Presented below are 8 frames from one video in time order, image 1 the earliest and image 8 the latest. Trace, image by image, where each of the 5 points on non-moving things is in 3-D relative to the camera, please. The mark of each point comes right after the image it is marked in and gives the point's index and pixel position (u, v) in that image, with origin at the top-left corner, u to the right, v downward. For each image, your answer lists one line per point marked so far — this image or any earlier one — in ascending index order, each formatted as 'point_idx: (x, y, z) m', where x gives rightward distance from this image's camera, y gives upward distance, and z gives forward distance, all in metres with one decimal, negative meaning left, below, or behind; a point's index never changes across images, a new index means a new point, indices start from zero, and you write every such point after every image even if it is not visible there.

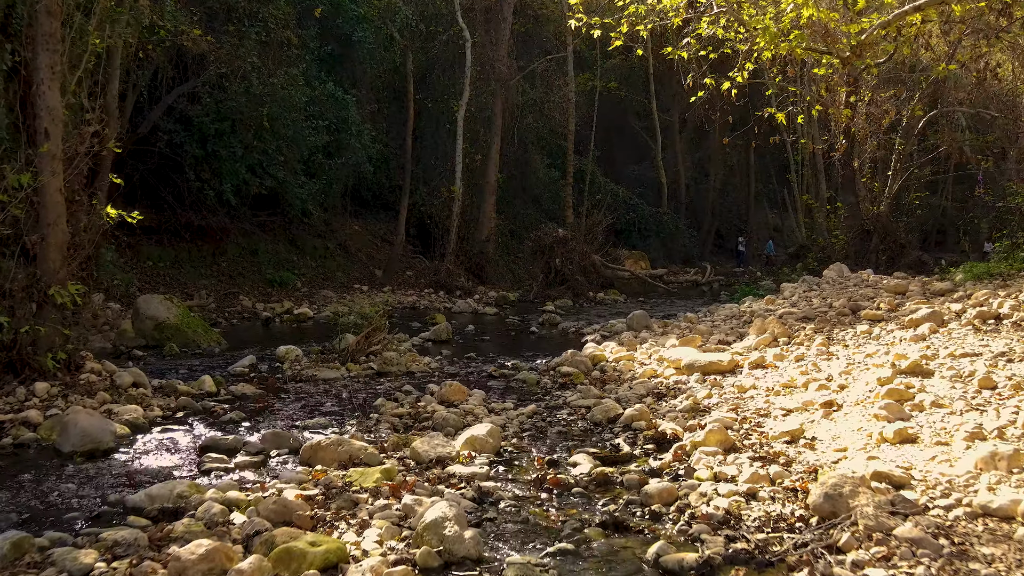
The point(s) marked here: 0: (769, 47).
0: (+2.4, +2.2, +9.2) m
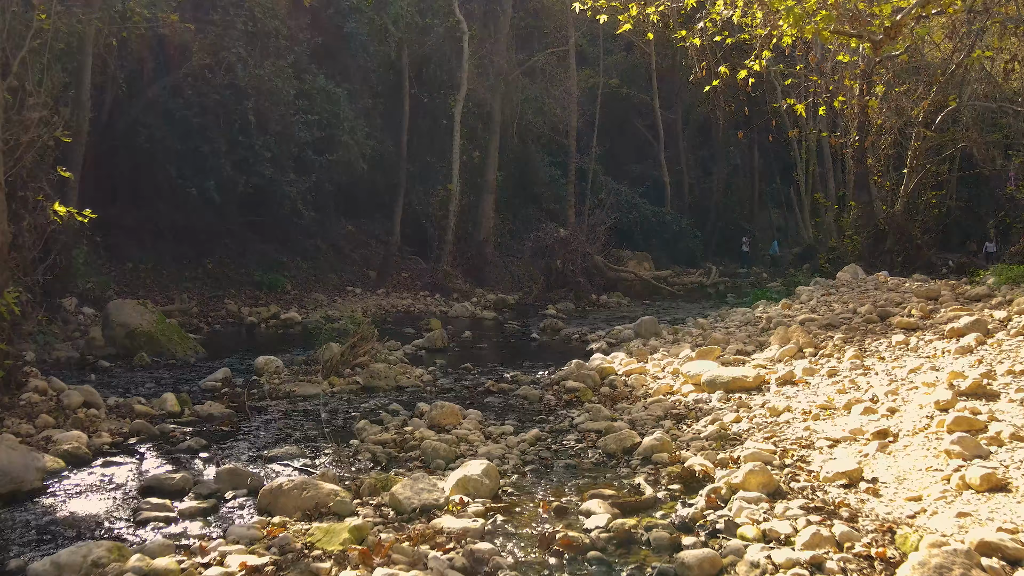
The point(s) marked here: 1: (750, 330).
0: (+2.4, +2.2, +8.4) m
1: (+2.4, -0.4, +10.0) m
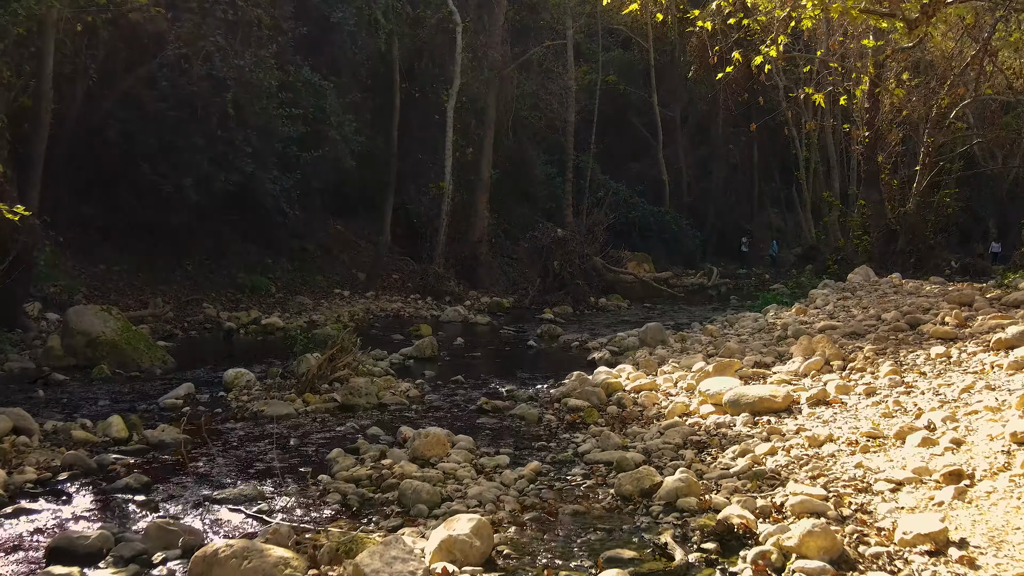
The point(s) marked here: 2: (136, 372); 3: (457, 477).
0: (+2.3, +2.1, +7.6) m
1: (+2.3, -0.5, +9.2) m
2: (-3.4, -0.8, +9.0) m
3: (-0.2, -0.9, +4.6) m
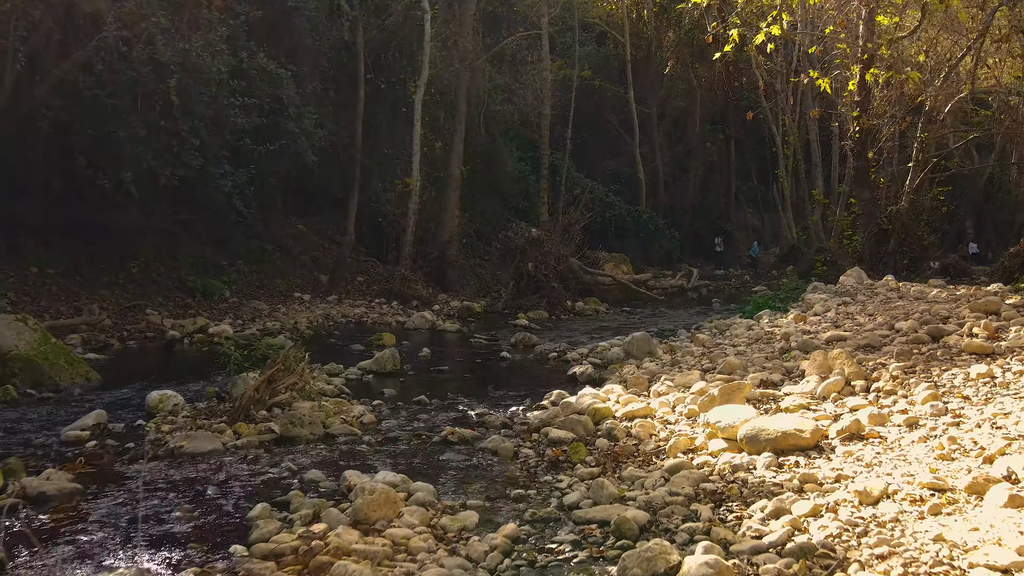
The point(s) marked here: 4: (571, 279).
0: (+2.1, +2.1, +6.6) m
1: (+2.1, -0.5, +8.3) m
2: (-3.6, -0.8, +7.8) m
3: (-0.4, -0.9, +3.5) m
4: (+1.1, +0.2, +17.7) m
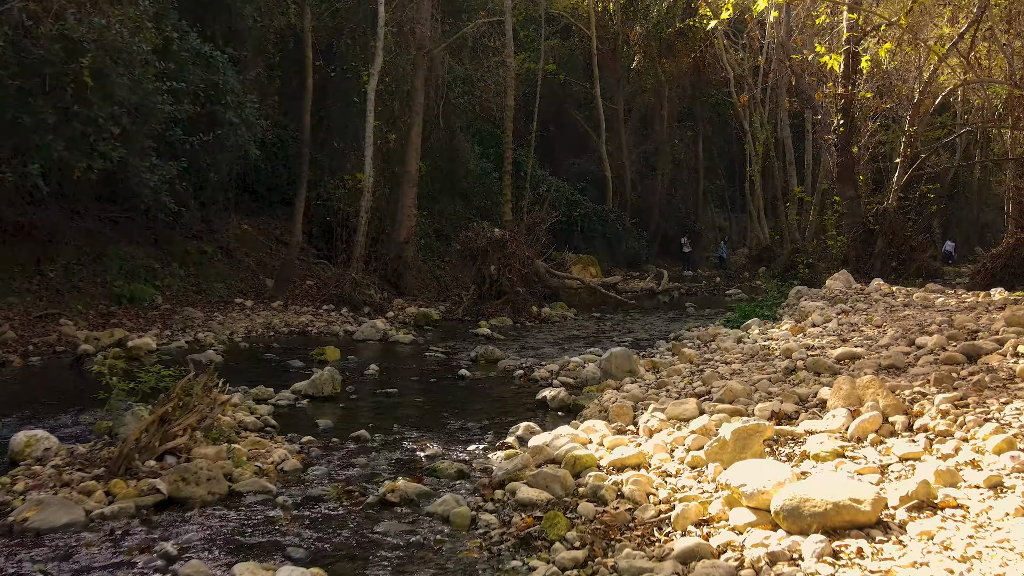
0: (+1.9, +2.0, +5.4) m
1: (+1.8, -0.6, +7.1) m
2: (-3.9, -0.9, +6.4) m
3: (-0.5, -1.0, +2.2) m
4: (+0.4, +0.1, +16.4) m
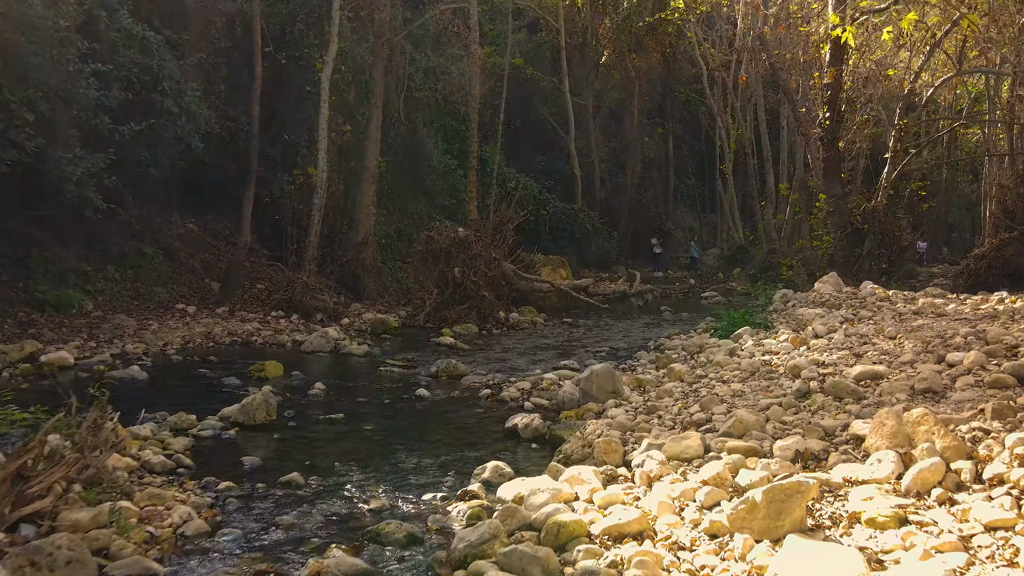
0: (+1.7, +2.0, +4.4) m
1: (+1.6, -0.7, +6.0) m
2: (-4.1, -1.0, +5.2) m
3: (-0.5, -1.0, +1.1) m
4: (-0.1, 0.0, +15.3) m
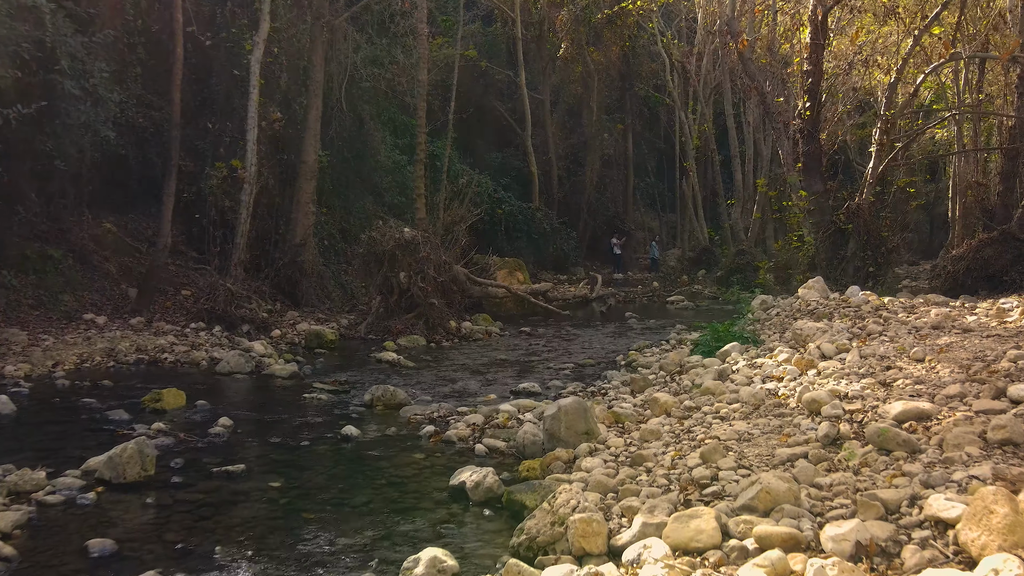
0: (+1.6, +1.9, +3.0) m
1: (+1.4, -0.7, +4.7) m
2: (-4.3, -1.1, +3.6) m
3: (-0.5, -1.1, -0.3) m
4: (-0.8, -0.1, +13.9) m
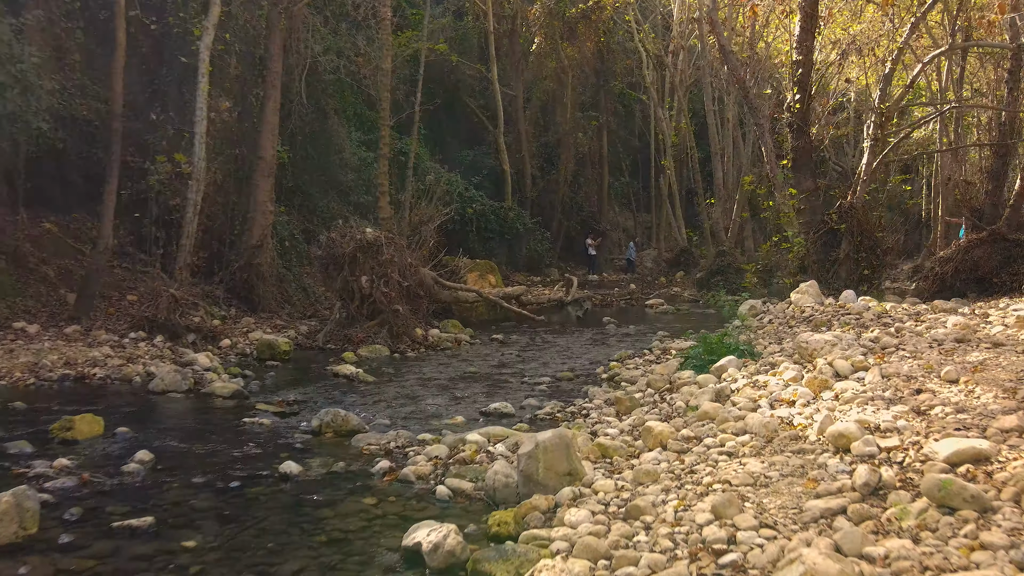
0: (+1.5, +1.8, +2.1) m
1: (+1.2, -0.8, +3.8) m
2: (-4.4, -1.1, +2.5) m
3: (-0.5, -1.2, -1.3) m
4: (-1.1, -0.1, +12.9) m
